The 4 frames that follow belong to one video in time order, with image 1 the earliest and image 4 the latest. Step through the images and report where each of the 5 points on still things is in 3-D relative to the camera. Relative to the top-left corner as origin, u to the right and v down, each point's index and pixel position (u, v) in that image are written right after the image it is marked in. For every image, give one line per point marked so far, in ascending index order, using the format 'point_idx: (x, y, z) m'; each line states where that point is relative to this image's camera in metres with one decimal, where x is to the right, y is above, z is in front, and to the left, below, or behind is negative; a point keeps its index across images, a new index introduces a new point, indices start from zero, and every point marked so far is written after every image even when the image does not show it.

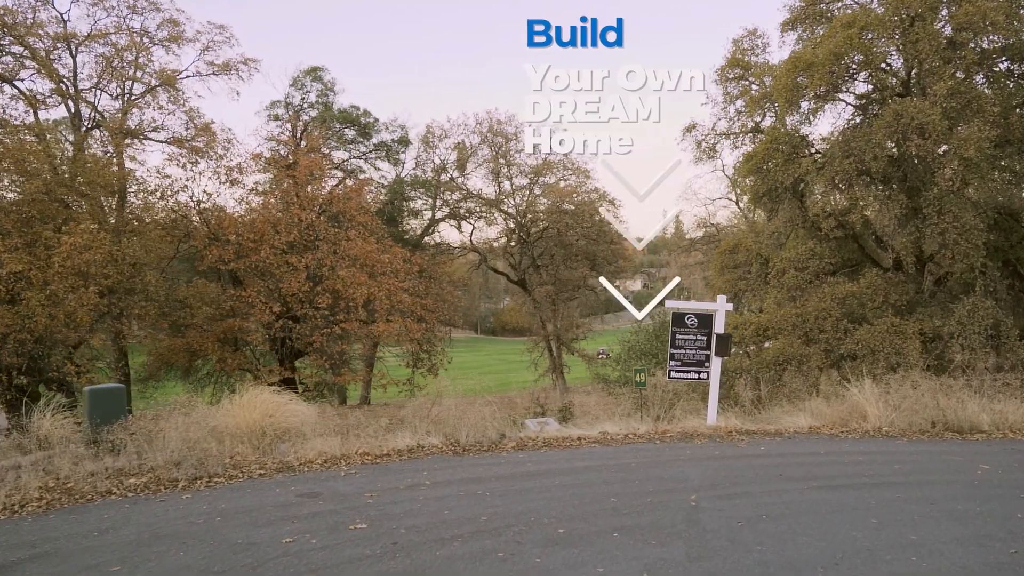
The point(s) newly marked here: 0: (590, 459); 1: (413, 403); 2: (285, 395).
0: (+0.8, -1.8, +7.4) m
1: (-1.5, -1.8, +10.7) m
2: (-3.0, -1.4, +9.0) m
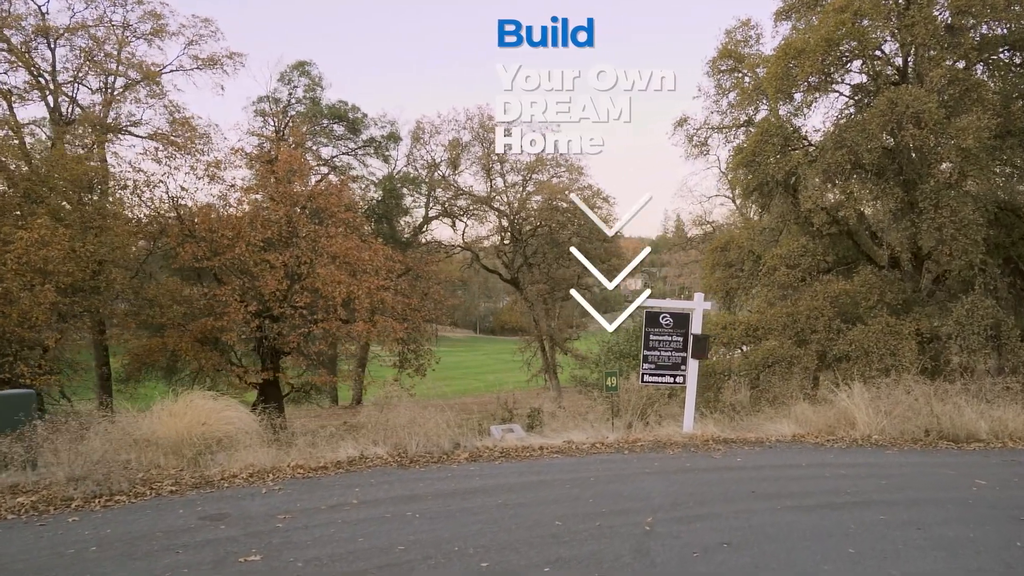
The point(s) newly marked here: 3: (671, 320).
0: (+0.3, -1.8, +6.8) m
1: (-2.0, -1.7, +10.1) m
2: (-3.5, -1.4, +8.4) m
3: (+2.0, -0.4, +8.8) m
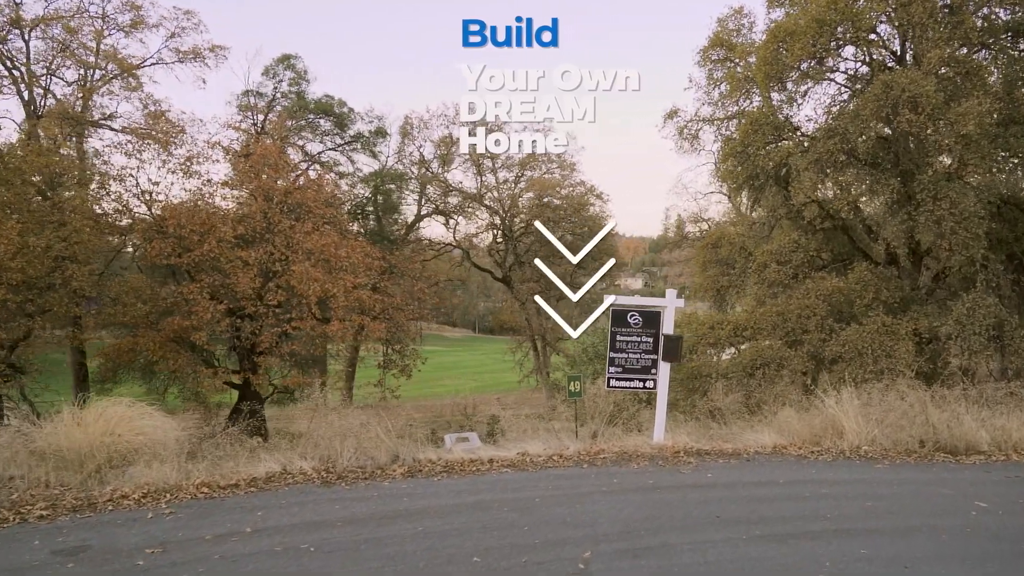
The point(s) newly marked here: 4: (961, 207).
0: (-0.2, -1.8, +6.0) m
1: (-2.5, -1.7, +9.3) m
2: (-4.0, -1.3, +7.6) m
3: (+1.5, -0.4, +8.0) m
4: (+8.1, +1.4, +12.4) m
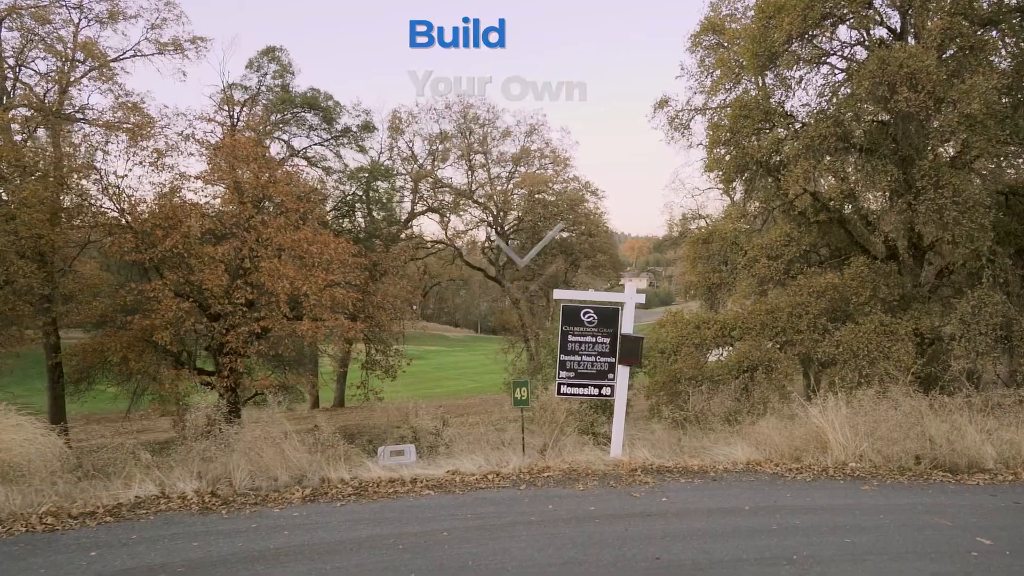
0: (-0.9, -1.7, +5.0) m
1: (-3.2, -1.6, +8.3) m
2: (-4.7, -1.2, +6.7) m
3: (+0.9, -0.3, +7.0) m
4: (+7.5, +1.5, +11.3) m
